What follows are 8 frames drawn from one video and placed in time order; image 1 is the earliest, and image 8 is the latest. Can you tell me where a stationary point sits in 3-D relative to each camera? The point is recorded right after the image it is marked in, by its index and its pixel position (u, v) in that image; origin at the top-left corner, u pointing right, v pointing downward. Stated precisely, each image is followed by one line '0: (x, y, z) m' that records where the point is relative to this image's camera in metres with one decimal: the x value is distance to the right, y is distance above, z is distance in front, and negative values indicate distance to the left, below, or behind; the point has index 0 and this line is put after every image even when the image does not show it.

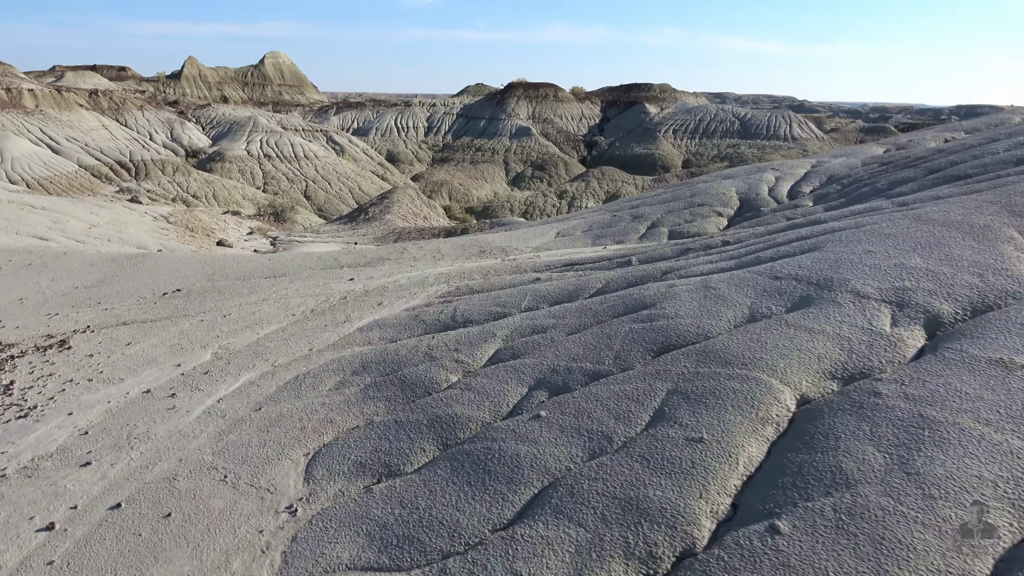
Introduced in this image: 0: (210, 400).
0: (-1.8, -0.7, +4.6) m
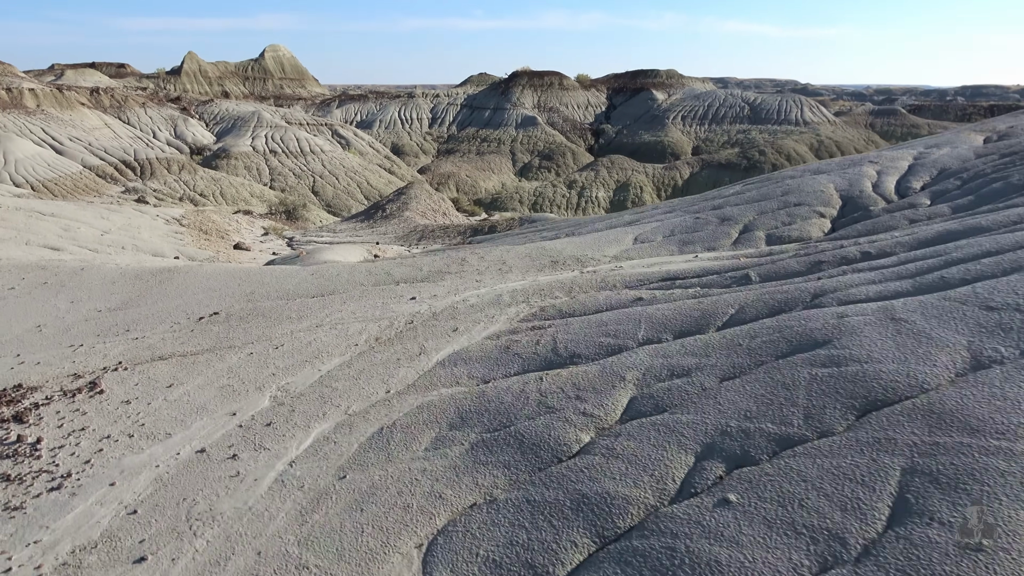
0: (-1.1, -0.9, +3.8) m
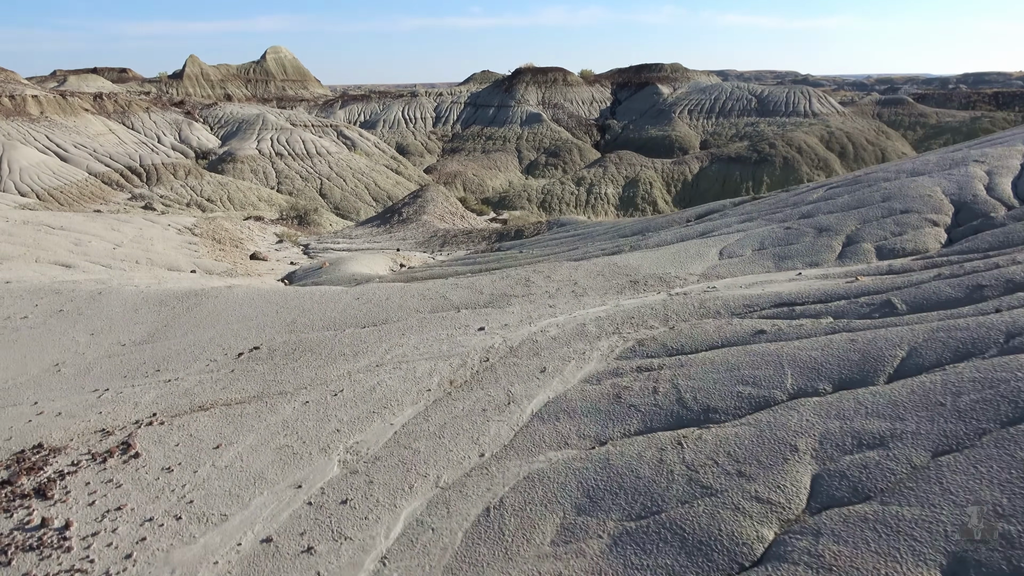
0: (-0.6, -1.1, +3.1) m
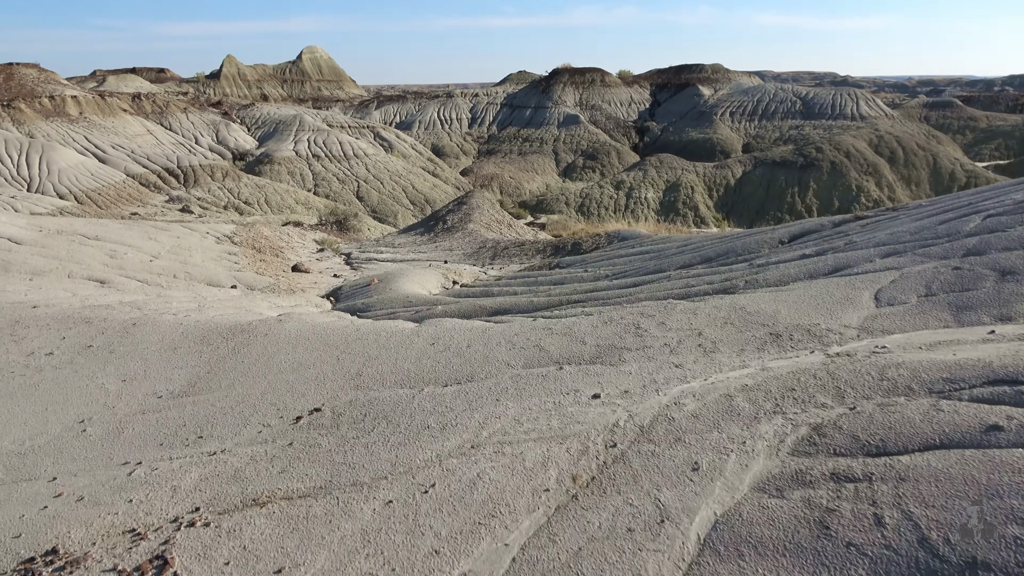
0: (0.0, -1.4, +2.1) m
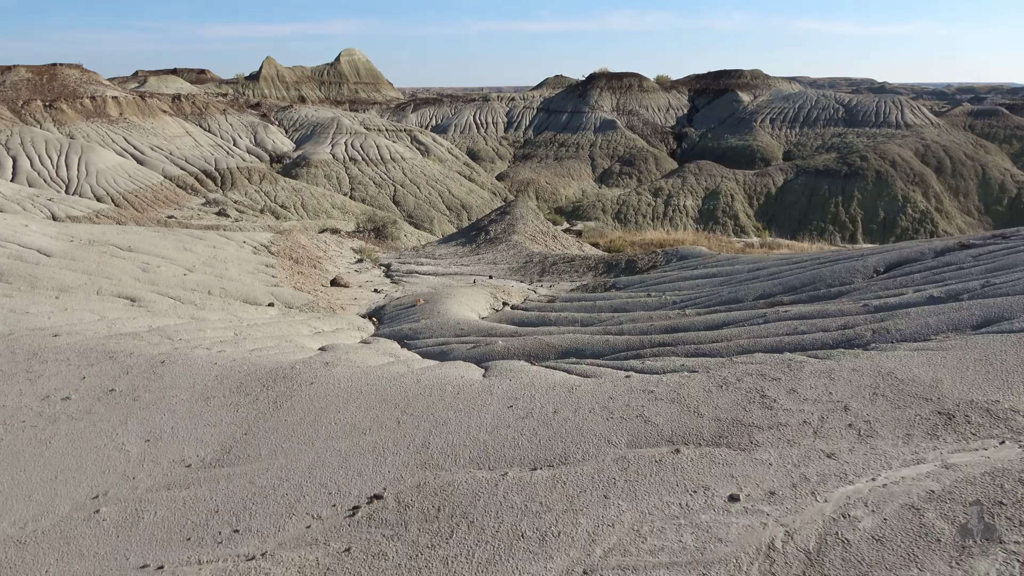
0: (+0.4, -1.7, +1.2) m
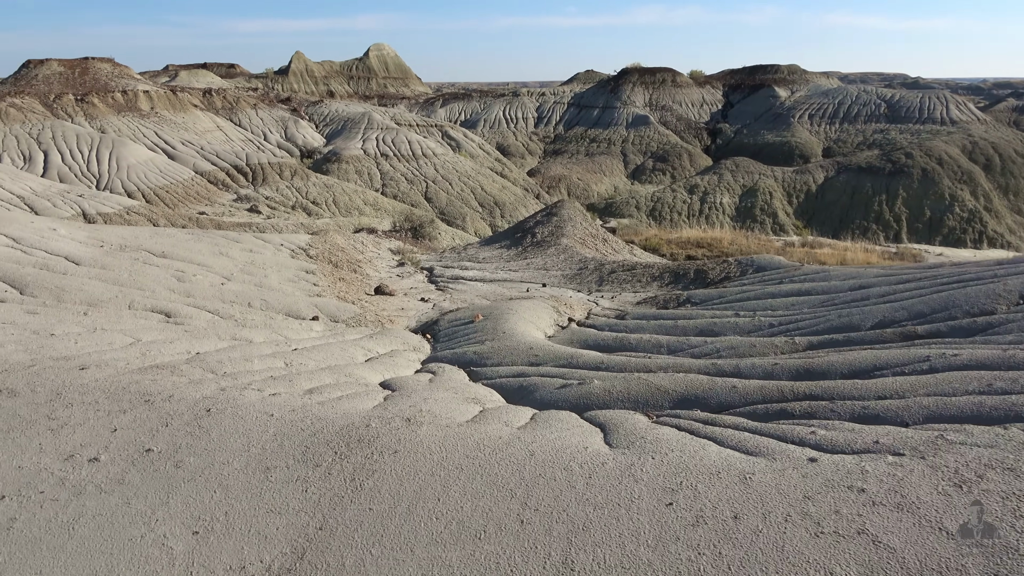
0: (+1.0, -2.0, +0.1) m
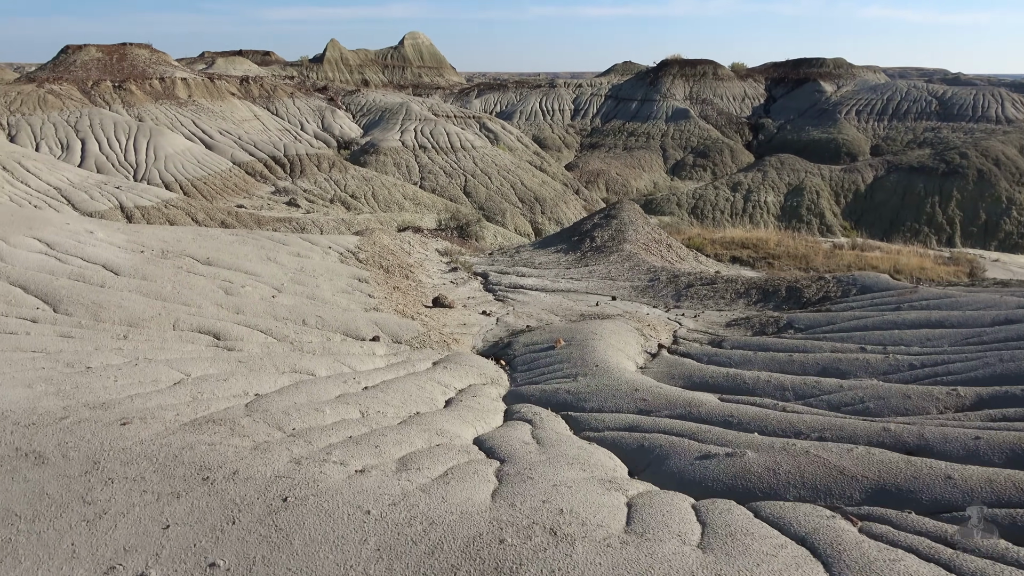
0: (+1.6, -2.4, -1.2) m
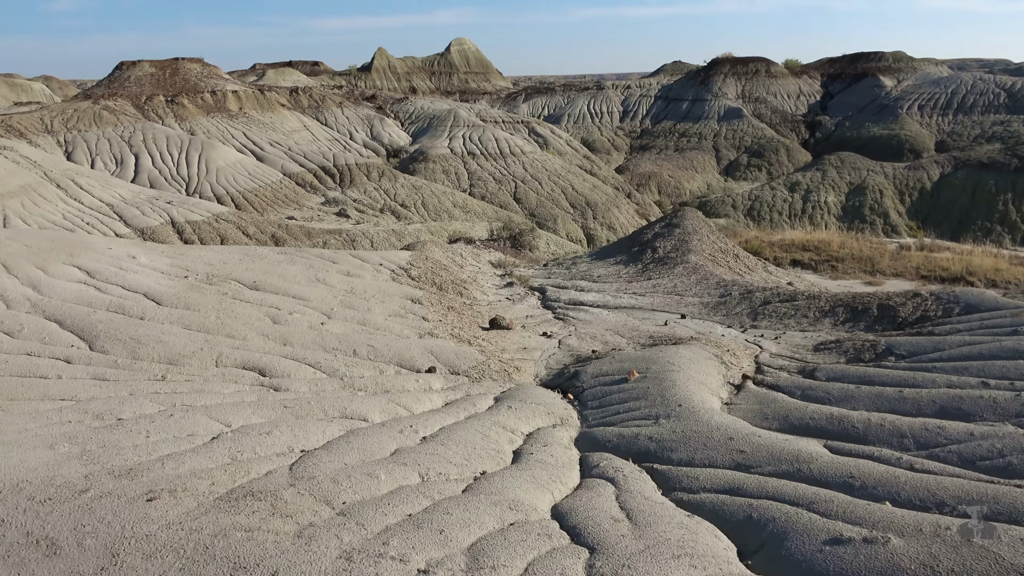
0: (+1.7, -2.6, -2.1) m
